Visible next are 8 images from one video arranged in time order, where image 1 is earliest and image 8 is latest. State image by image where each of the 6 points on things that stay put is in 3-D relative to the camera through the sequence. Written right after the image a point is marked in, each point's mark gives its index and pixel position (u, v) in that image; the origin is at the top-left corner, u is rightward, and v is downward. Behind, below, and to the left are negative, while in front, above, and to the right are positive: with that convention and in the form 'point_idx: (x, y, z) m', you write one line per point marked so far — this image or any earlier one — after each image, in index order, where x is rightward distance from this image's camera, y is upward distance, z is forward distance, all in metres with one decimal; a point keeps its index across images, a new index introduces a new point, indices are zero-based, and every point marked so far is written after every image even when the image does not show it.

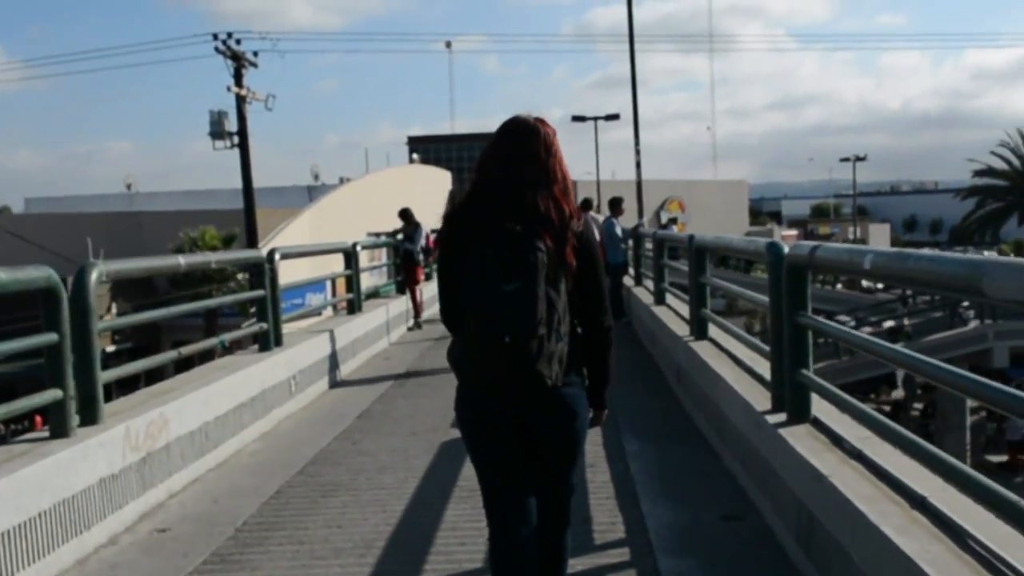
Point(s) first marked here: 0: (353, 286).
0: (-1.9, 0.0, +14.4) m
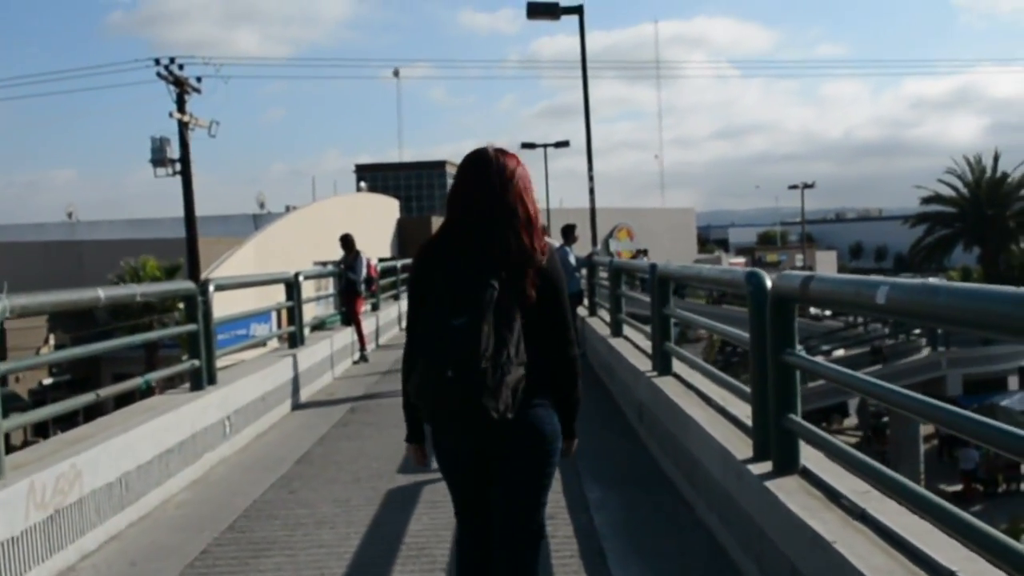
0: (-2.5, -0.3, +13.7) m
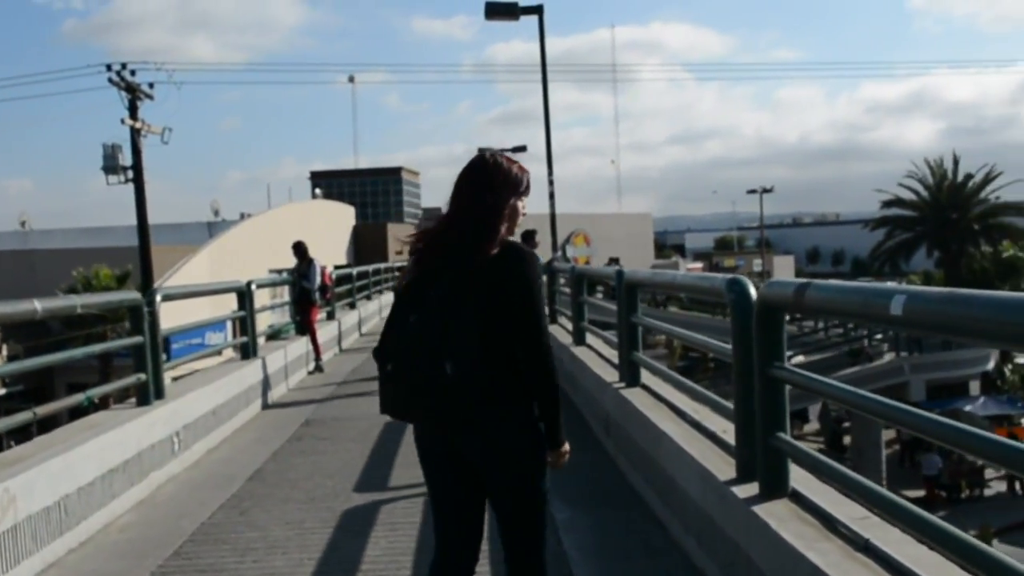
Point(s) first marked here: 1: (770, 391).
0: (-2.9, -0.4, +13.2) m
1: (+1.0, -0.4, +4.7) m
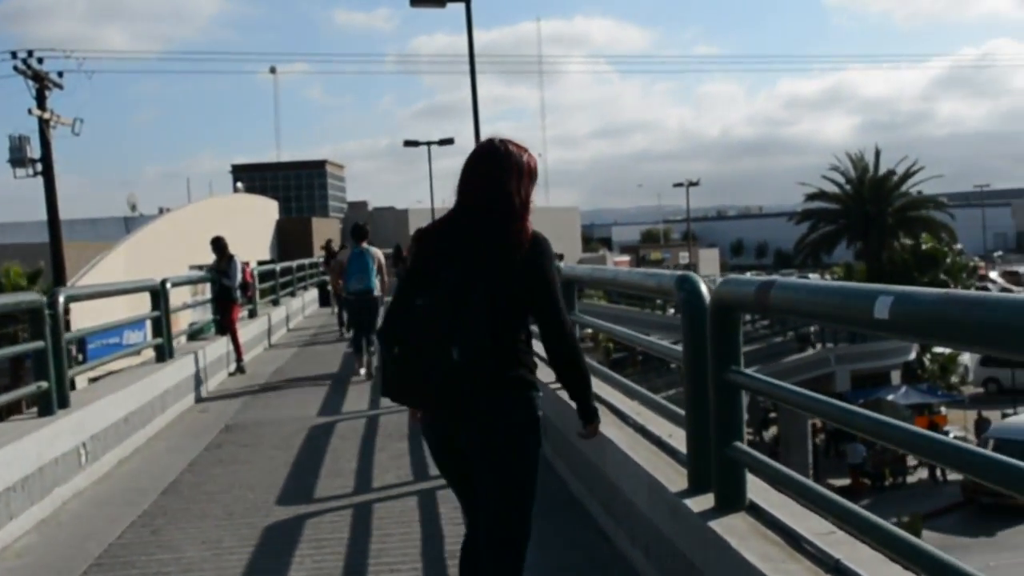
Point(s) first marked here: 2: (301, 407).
0: (-3.7, -0.4, +12.6) m
1: (+0.8, -0.4, +4.3) m
2: (-2.0, -1.1, +11.4) m
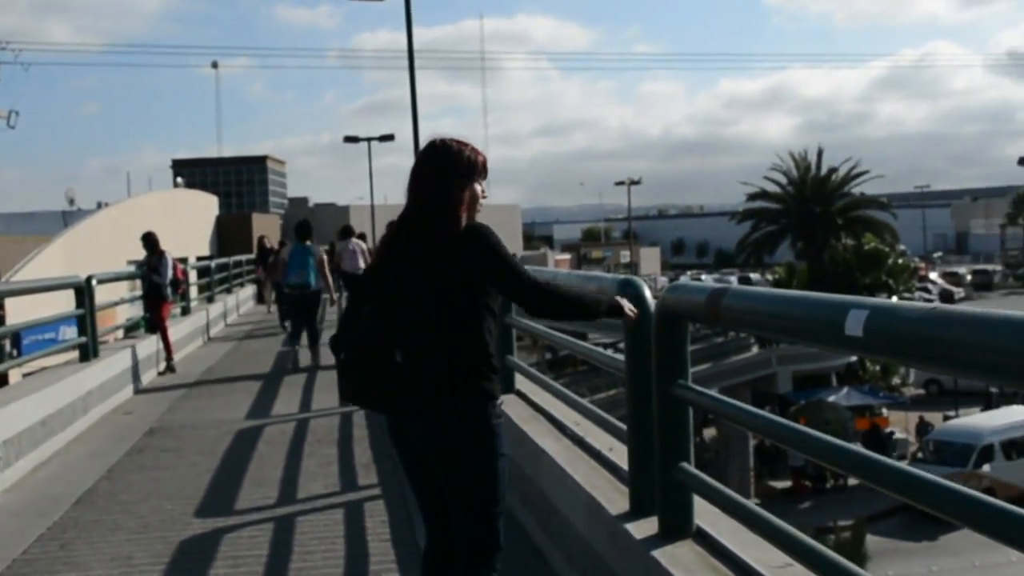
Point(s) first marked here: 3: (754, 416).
0: (-4.3, -0.4, +12.1) m
1: (+0.5, -0.4, +4.0) m
2: (-2.6, -1.1, +11.0) m
3: (+0.7, -0.4, +3.6) m
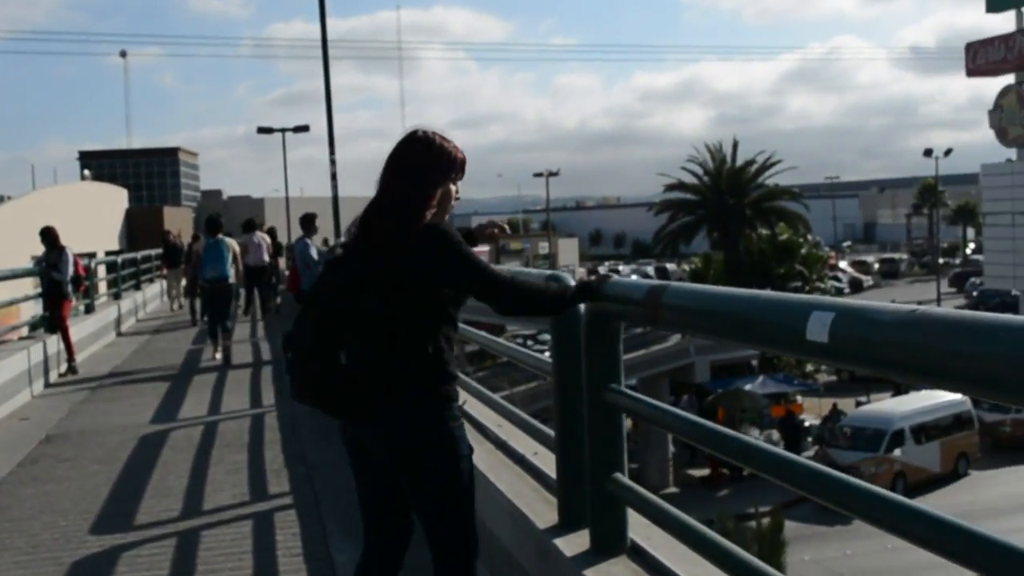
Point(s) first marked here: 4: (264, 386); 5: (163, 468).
0: (-5.1, -0.4, +11.4) m
1: (+0.3, -0.4, +3.7) m
2: (-3.3, -1.1, +10.5) m
3: (+0.5, -0.4, +3.3) m
4: (-2.5, -1.0, +11.9) m
5: (-2.3, -1.2, +7.9) m
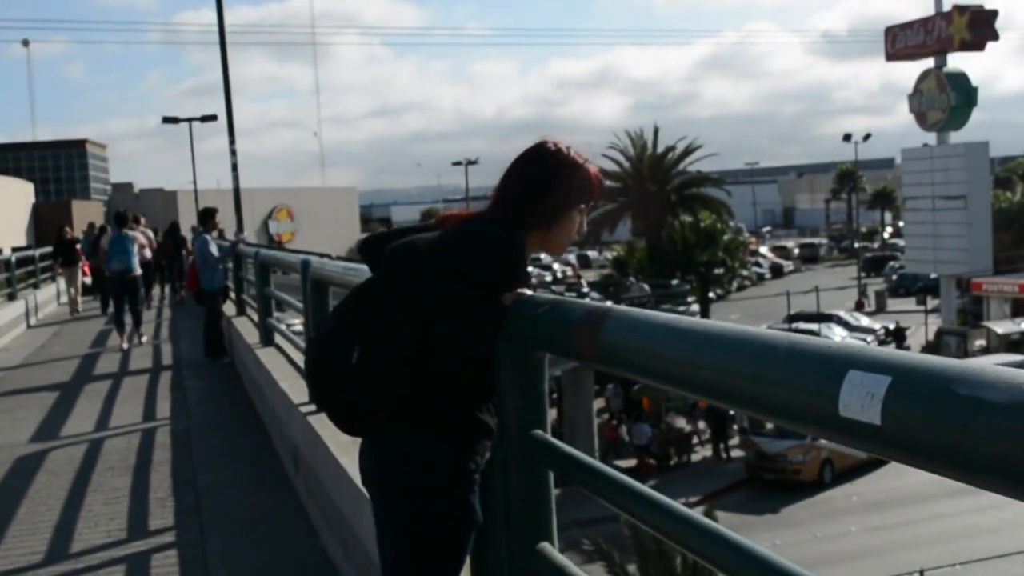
0: (-5.8, -0.4, +10.4) m
1: (0.0, -0.4, +3.0) m
2: (-4.0, -1.1, +9.5) m
3: (+0.3, -0.4, +2.6) m
4: (-3.2, -1.0, +11.0) m
5: (-2.8, -1.2, +7.0) m
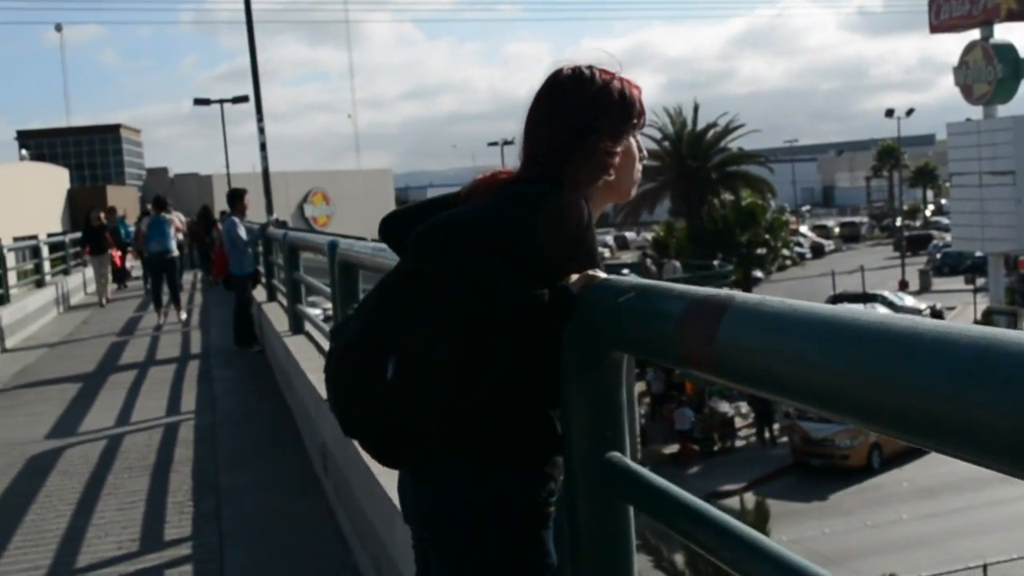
0: (-5.5, -0.3, +9.9) m
1: (+0.2, -0.4, +2.4) m
2: (-3.6, -1.0, +9.0) m
3: (+0.4, -0.4, +2.0) m
4: (-2.8, -0.9, +10.5) m
5: (-2.5, -1.2, +6.5) m
